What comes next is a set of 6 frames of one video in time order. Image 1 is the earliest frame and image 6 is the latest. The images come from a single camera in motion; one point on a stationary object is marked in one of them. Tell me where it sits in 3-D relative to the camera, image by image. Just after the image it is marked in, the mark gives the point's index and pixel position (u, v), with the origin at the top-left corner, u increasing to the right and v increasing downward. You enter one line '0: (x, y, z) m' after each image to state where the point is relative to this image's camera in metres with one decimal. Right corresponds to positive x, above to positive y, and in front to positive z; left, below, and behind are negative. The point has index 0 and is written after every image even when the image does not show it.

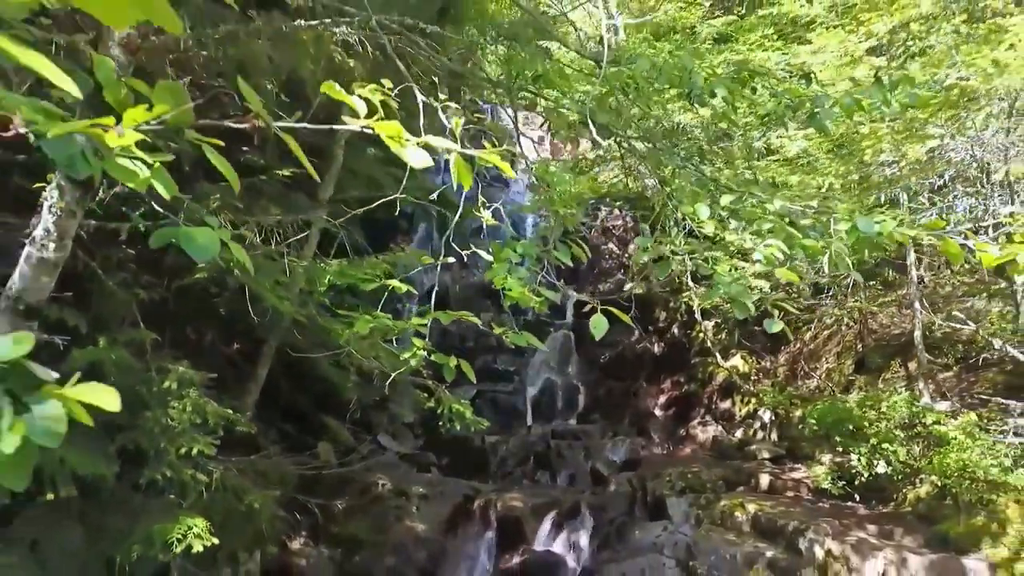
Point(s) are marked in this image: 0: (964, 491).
0: (+2.2, -1.0, +3.6) m
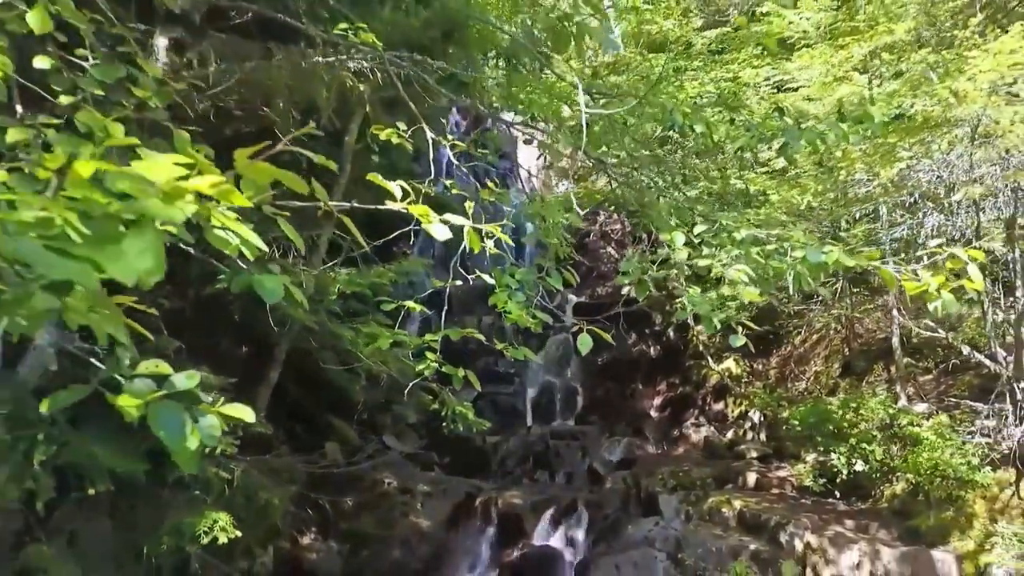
0: (+2.2, -1.0, +3.9) m
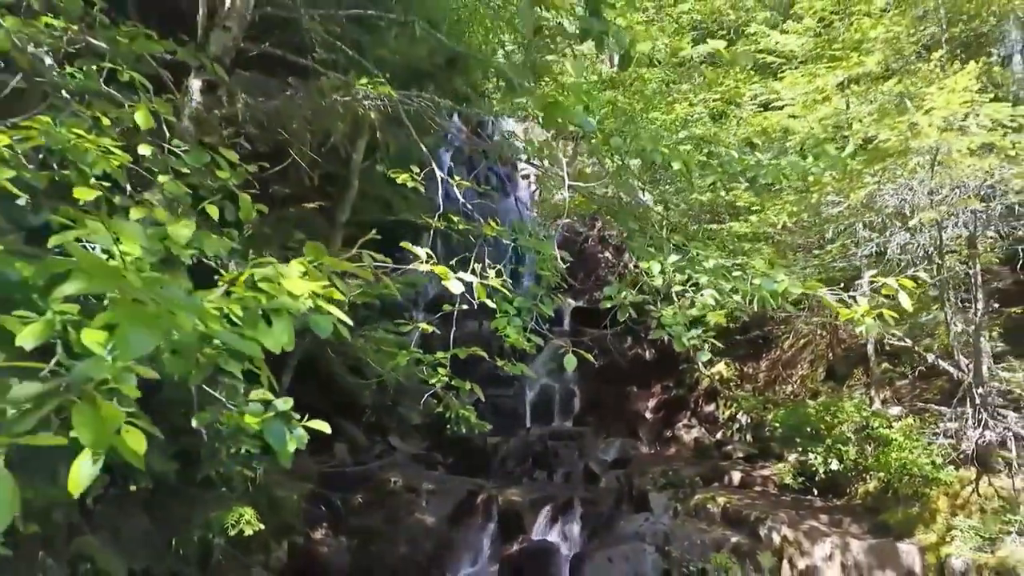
0: (+2.2, -1.1, +4.2) m
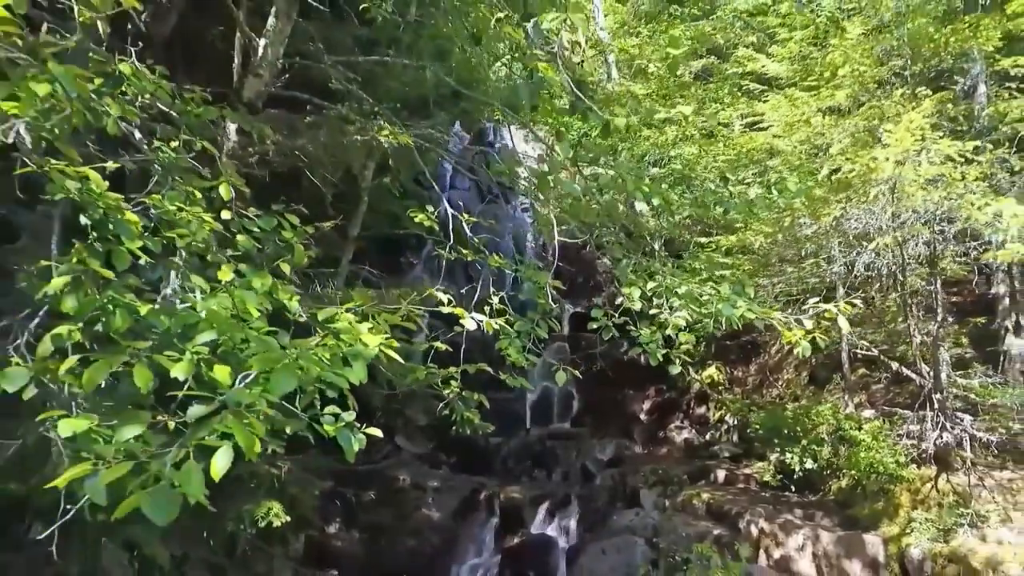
0: (+2.2, -1.2, +4.5) m
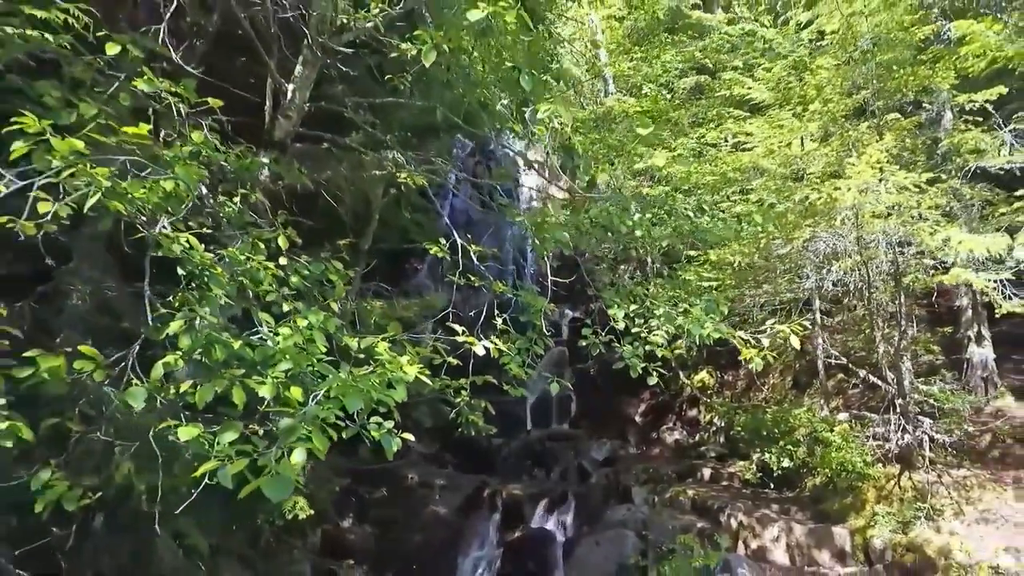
0: (+2.2, -1.3, +5.0) m
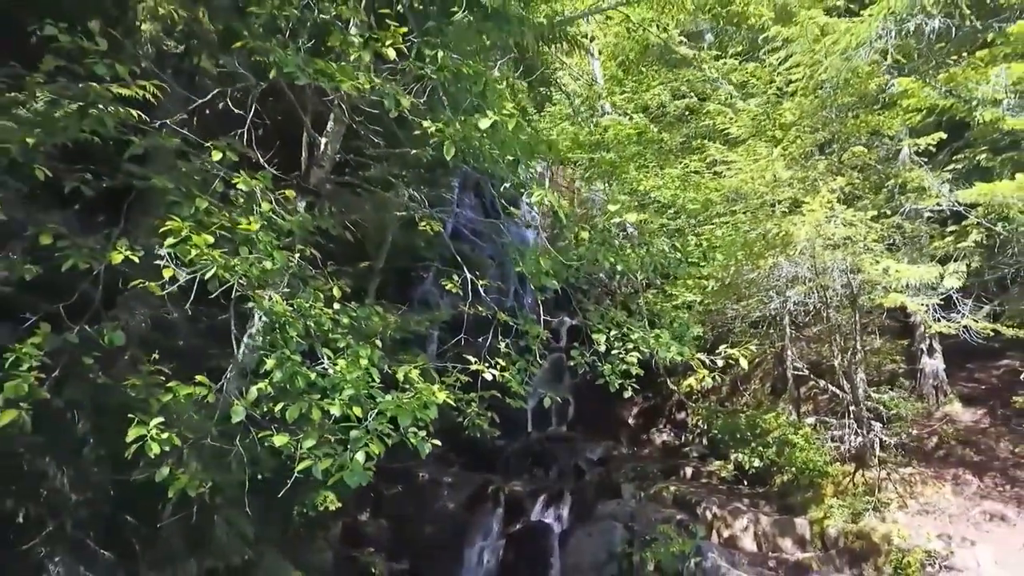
0: (+2.2, -1.4, +5.6) m
